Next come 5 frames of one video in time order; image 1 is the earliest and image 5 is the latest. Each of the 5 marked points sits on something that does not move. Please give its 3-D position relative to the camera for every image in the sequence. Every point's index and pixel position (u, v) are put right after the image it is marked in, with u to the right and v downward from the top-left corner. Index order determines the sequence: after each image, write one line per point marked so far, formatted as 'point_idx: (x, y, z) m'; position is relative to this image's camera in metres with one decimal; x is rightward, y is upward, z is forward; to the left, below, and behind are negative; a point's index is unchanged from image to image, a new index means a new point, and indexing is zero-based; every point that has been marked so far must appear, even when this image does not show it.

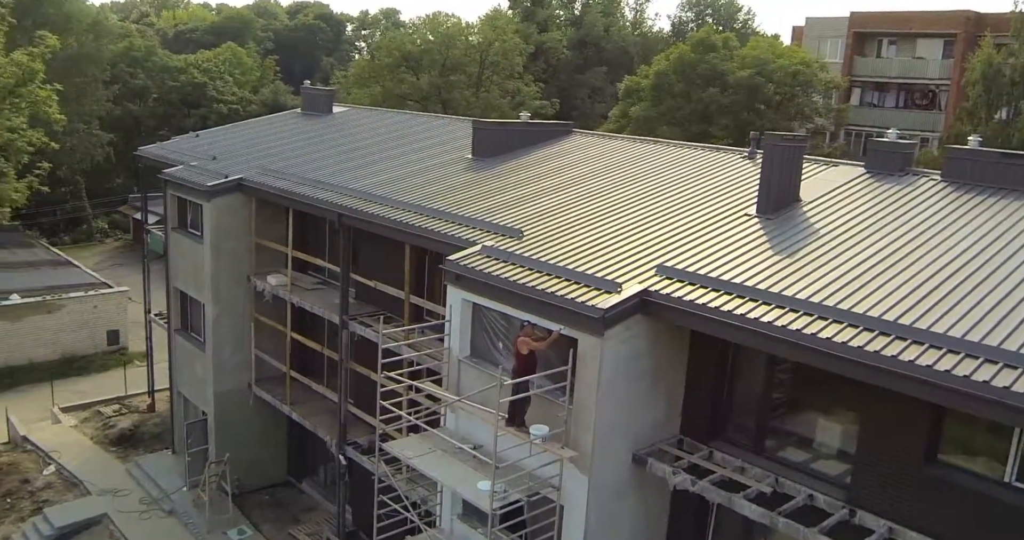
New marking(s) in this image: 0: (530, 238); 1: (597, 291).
0: (+0.3, +0.5, +11.1) m
1: (+1.0, -0.2, +9.1) m
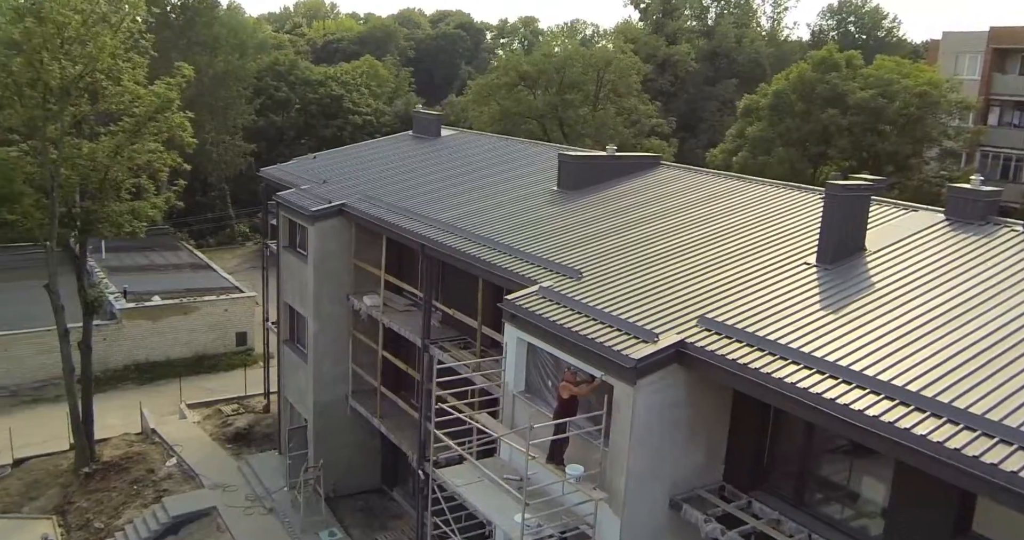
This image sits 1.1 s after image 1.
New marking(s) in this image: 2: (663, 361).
0: (+1.1, -0.1, +11.5) m
1: (+1.4, -0.8, +9.4) m
2: (+1.7, -1.0, +9.1) m
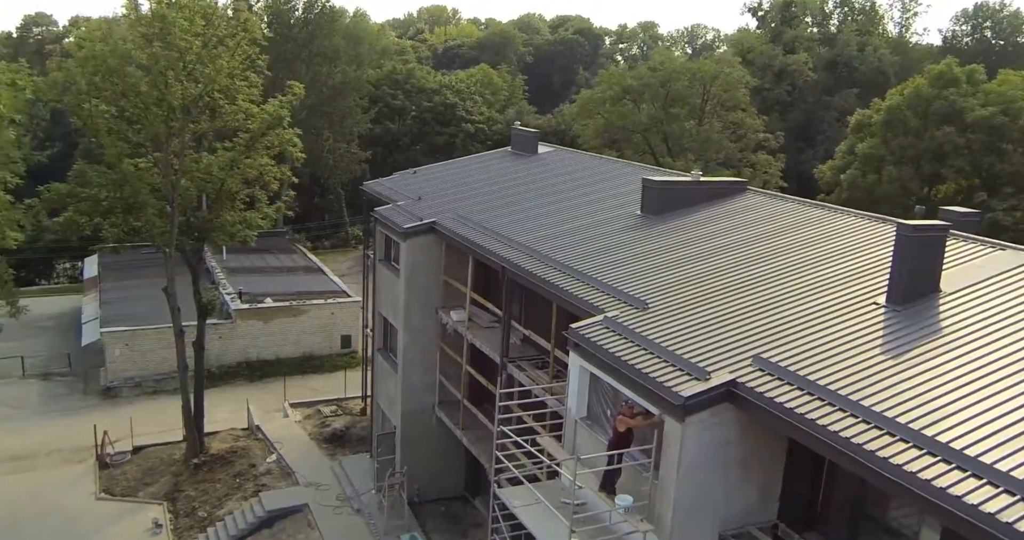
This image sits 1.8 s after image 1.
0: (+2.0, -0.6, +11.7) m
1: (+2.1, -1.3, +9.6) m
2: (+2.3, -1.5, +9.2) m
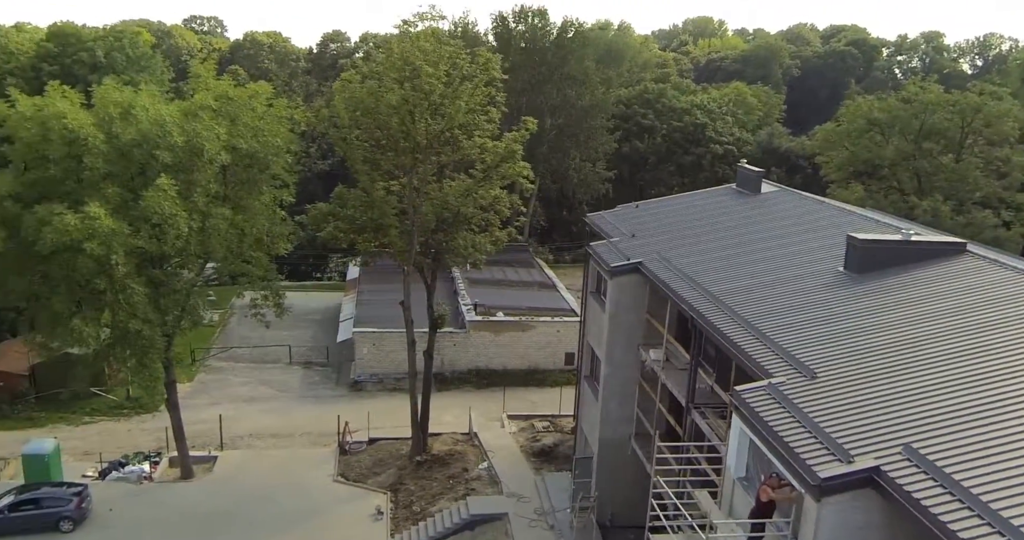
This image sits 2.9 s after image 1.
0: (+4.4, -1.5, +11.6) m
1: (+3.8, -2.2, +9.5) m
2: (+3.8, -2.4, +9.1) m
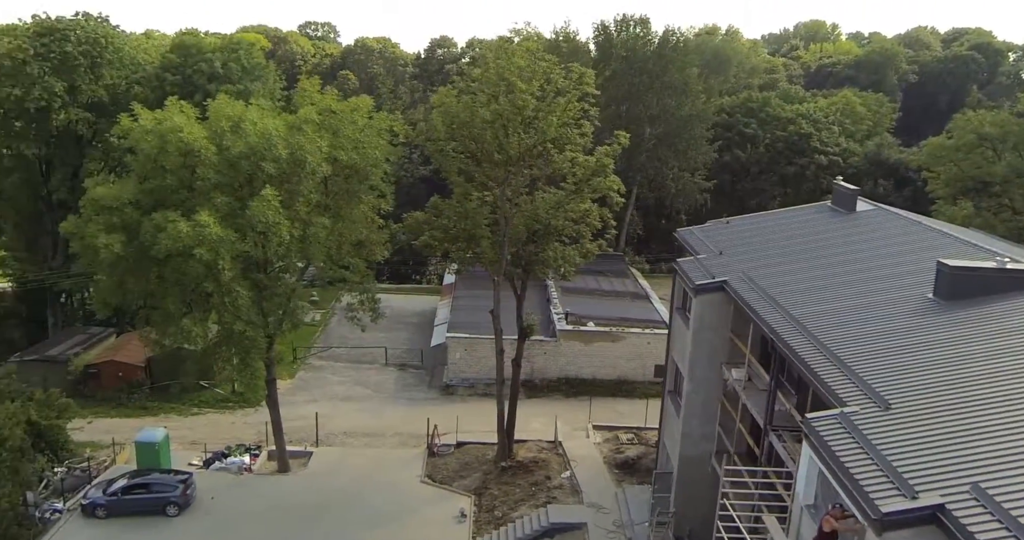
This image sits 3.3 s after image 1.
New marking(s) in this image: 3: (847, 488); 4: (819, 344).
0: (+5.4, -1.9, +11.4) m
1: (+4.5, -2.5, +9.4) m
2: (+4.5, -2.8, +9.0) m
3: (+4.1, -2.7, +9.9) m
4: (+5.5, -1.3, +14.5) m
